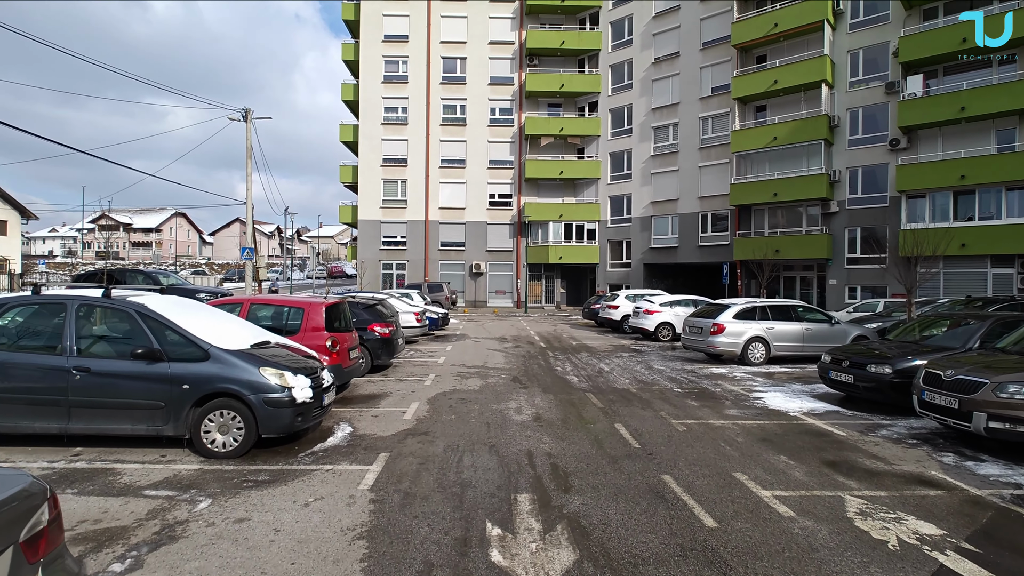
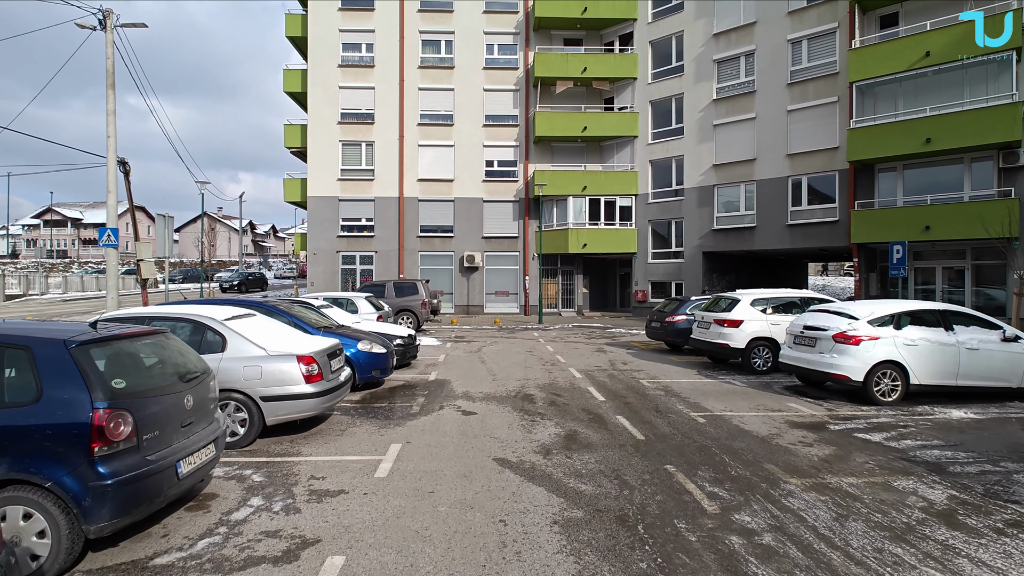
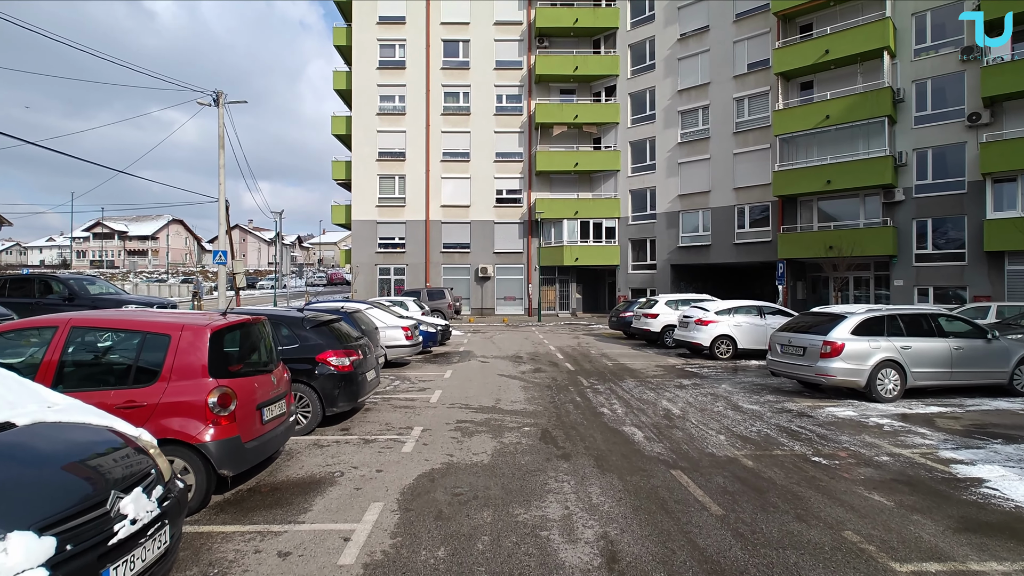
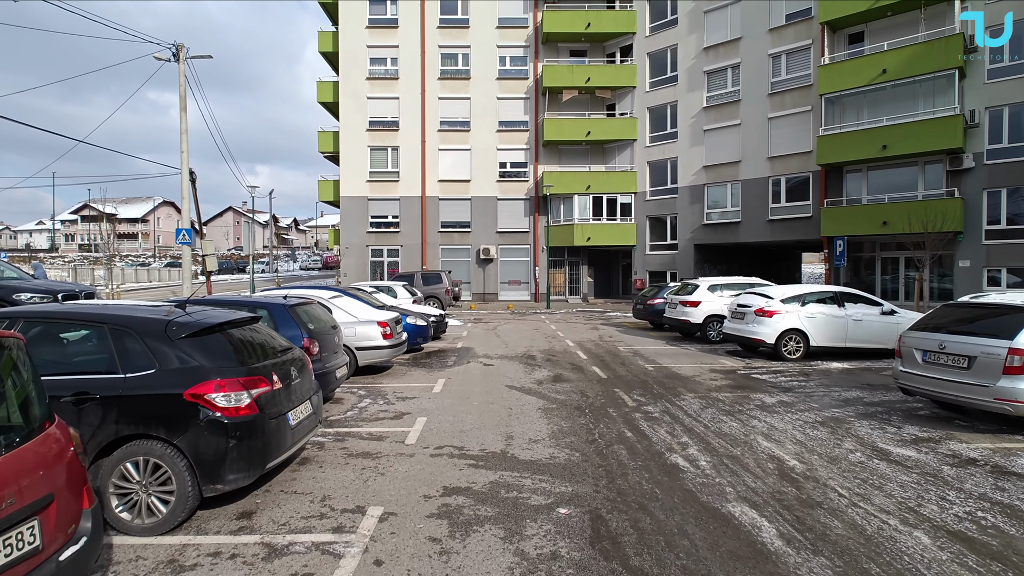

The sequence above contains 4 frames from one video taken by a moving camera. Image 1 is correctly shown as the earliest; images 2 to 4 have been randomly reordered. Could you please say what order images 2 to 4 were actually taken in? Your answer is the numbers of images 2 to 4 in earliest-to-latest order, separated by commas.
3, 4, 2
